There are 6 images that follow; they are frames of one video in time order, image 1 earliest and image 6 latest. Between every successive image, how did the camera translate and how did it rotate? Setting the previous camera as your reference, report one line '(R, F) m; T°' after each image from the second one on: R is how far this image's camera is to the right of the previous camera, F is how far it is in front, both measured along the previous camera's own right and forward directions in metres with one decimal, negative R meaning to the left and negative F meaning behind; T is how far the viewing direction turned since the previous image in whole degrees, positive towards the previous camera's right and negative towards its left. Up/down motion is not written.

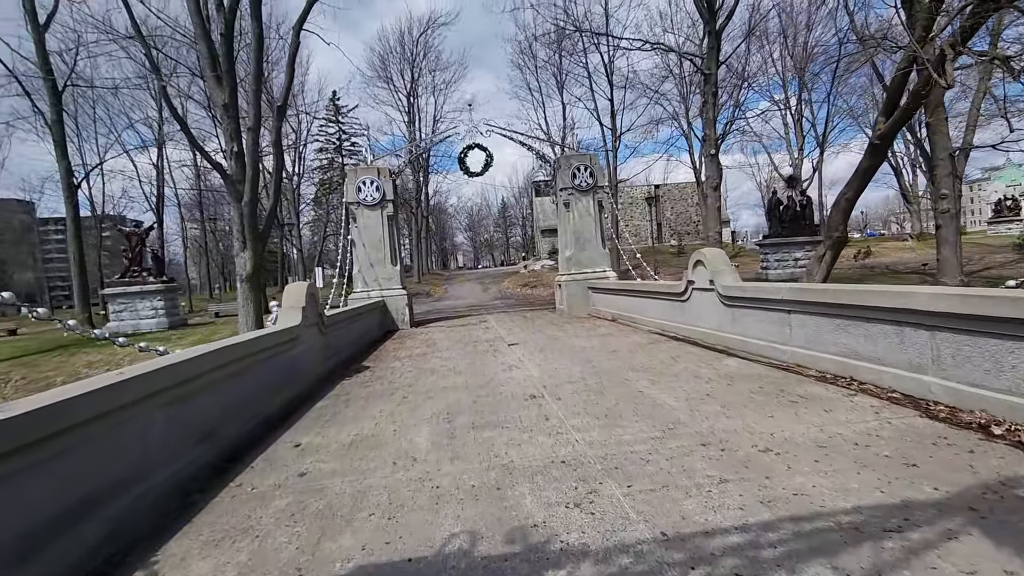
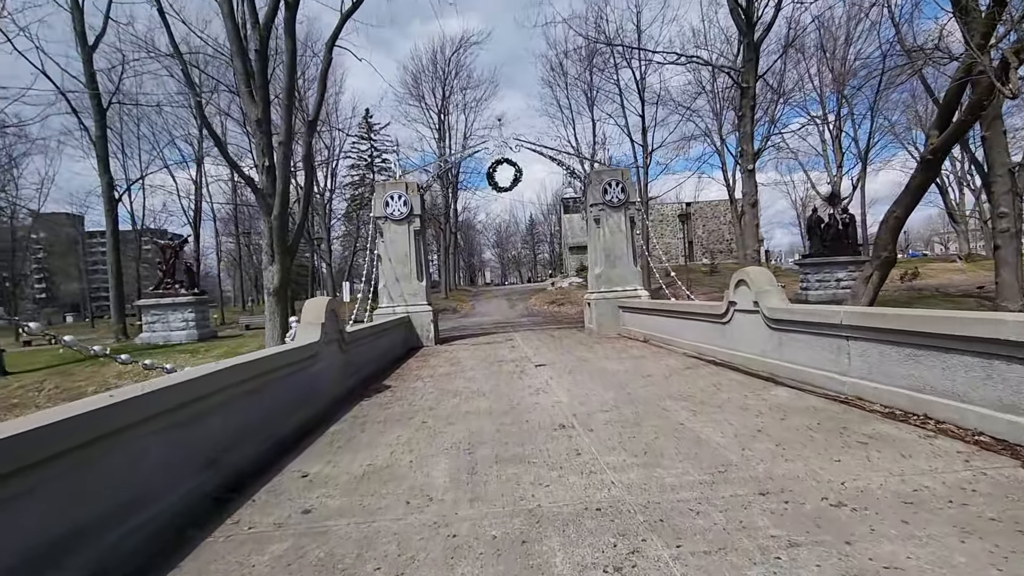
(0.0, +0.4) m; -3°
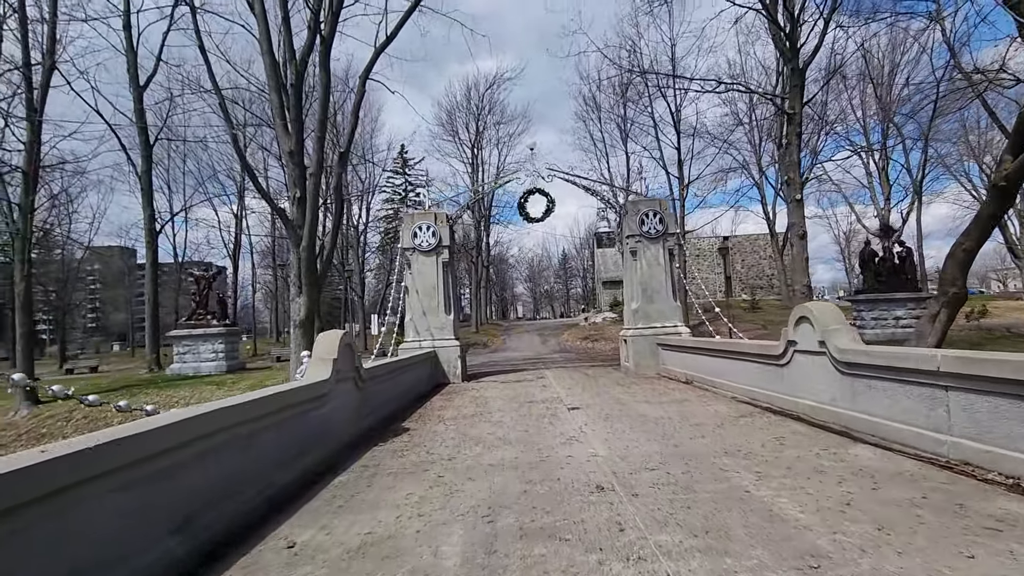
(0.0, +0.6) m; -4°
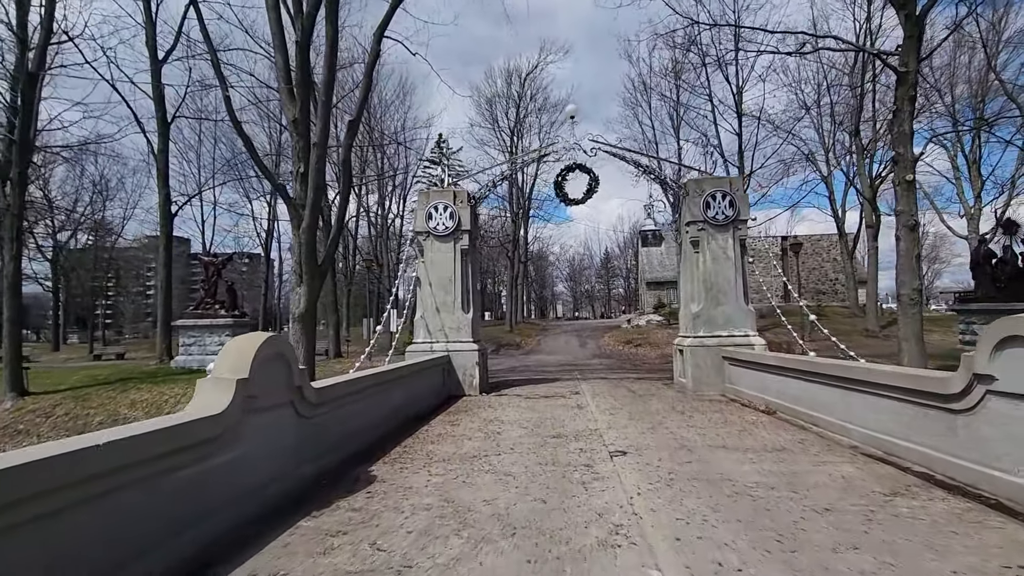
(+0.2, +2.3) m; -4°
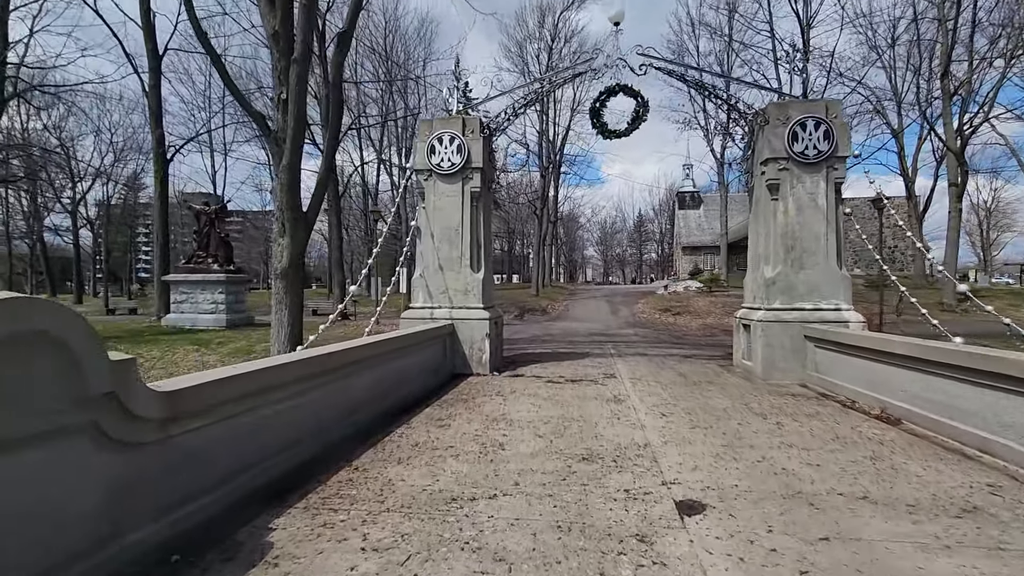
(+0.1, +2.2) m; -3°
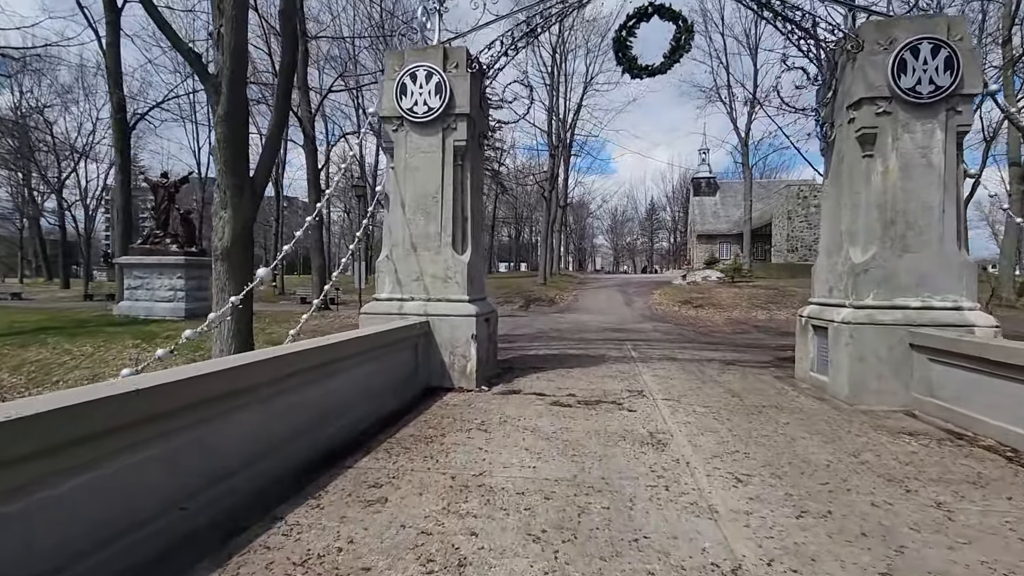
(+0.2, +2.1) m; -1°
